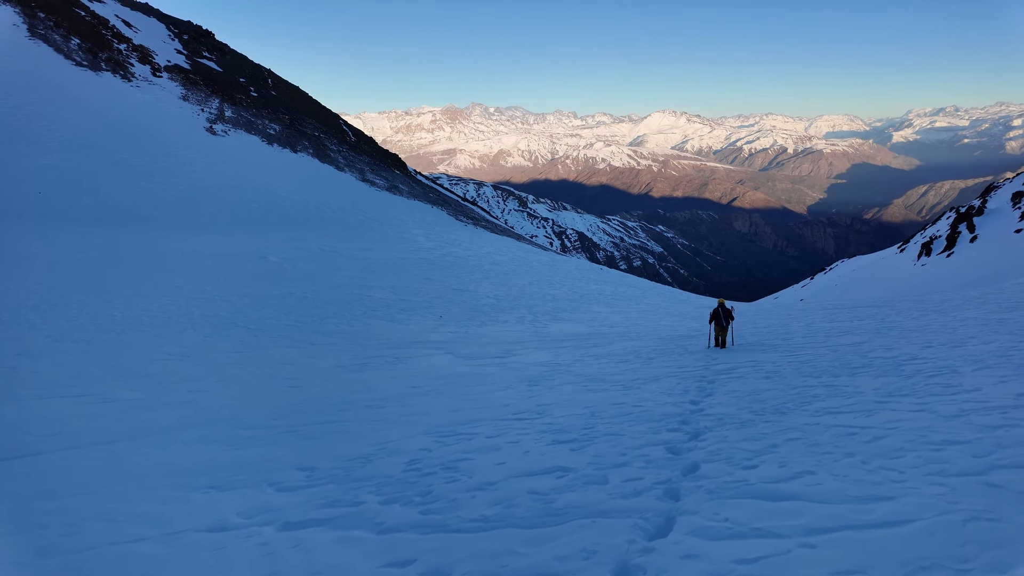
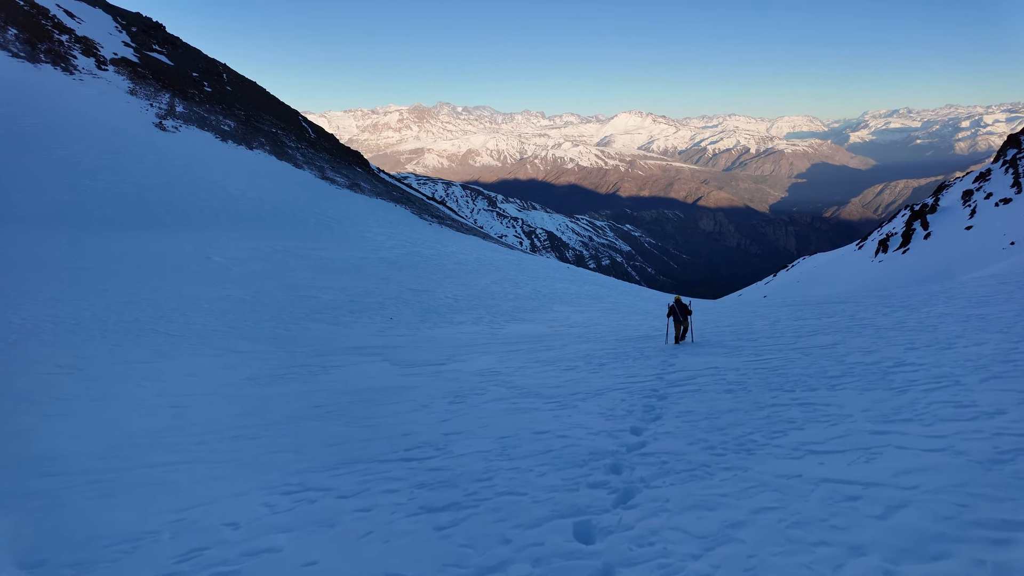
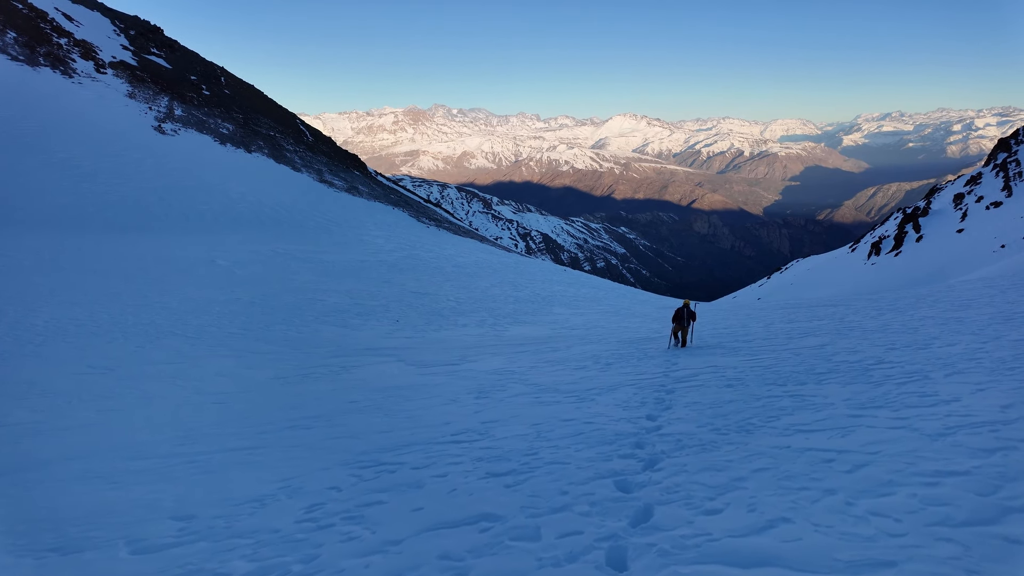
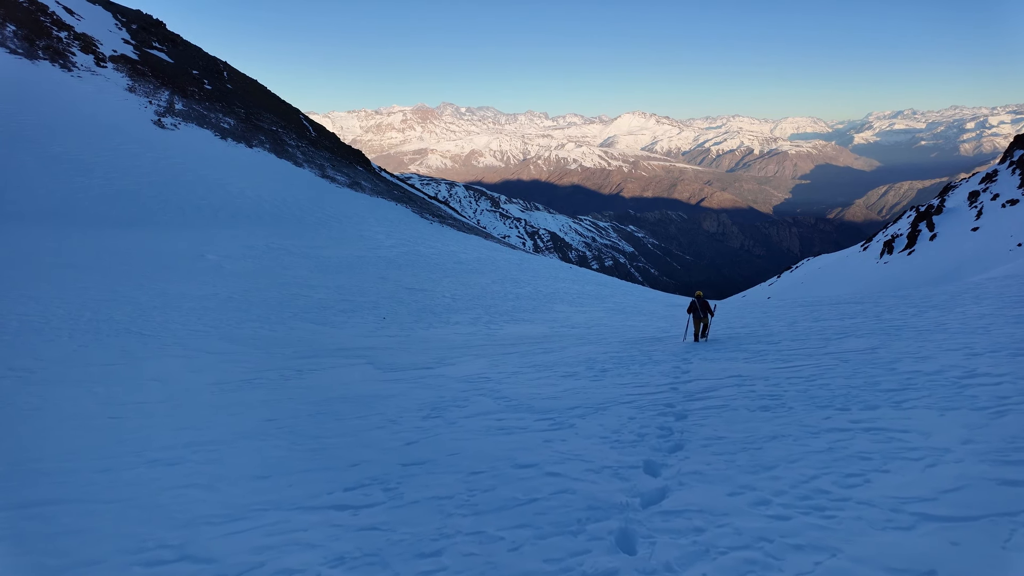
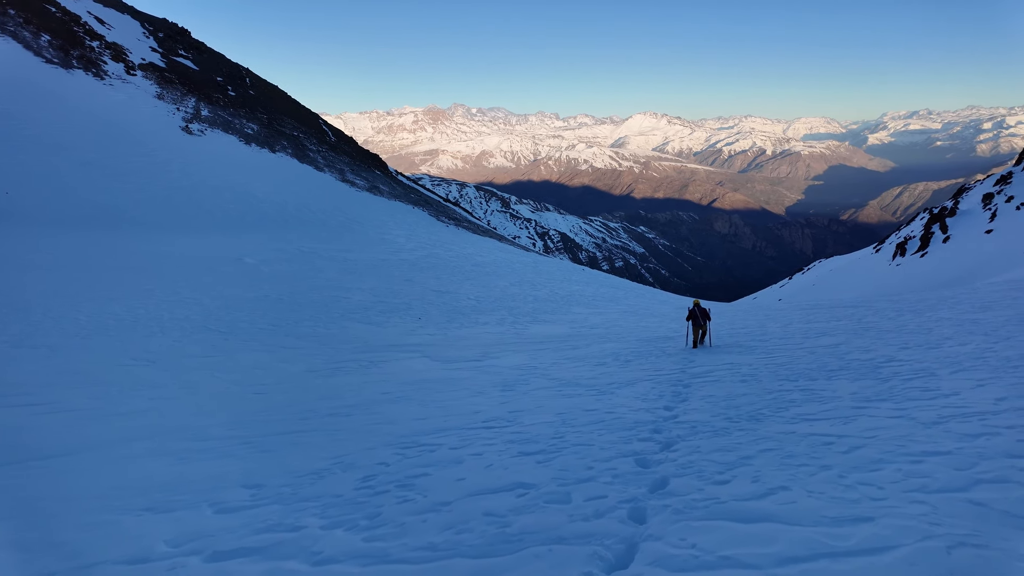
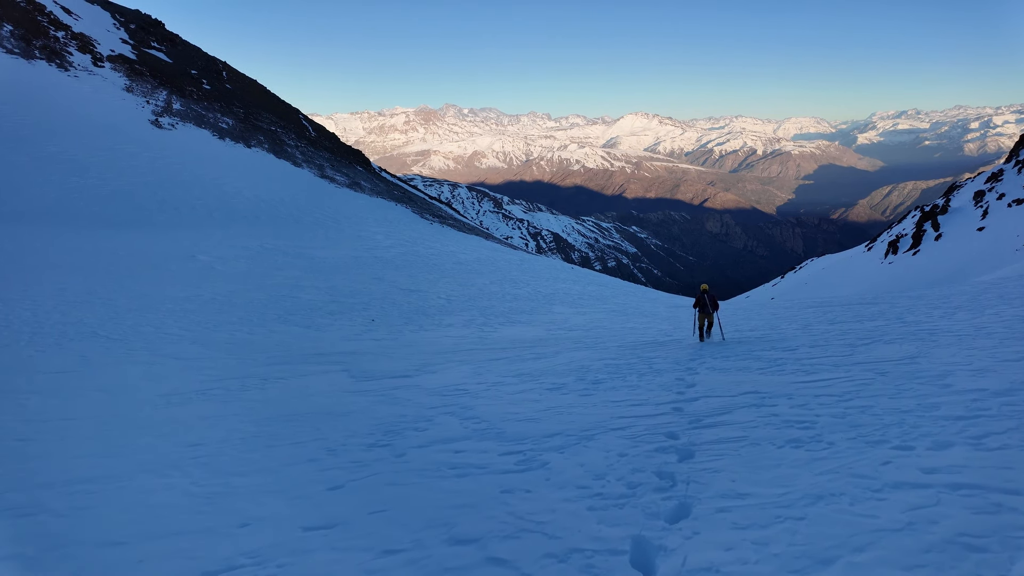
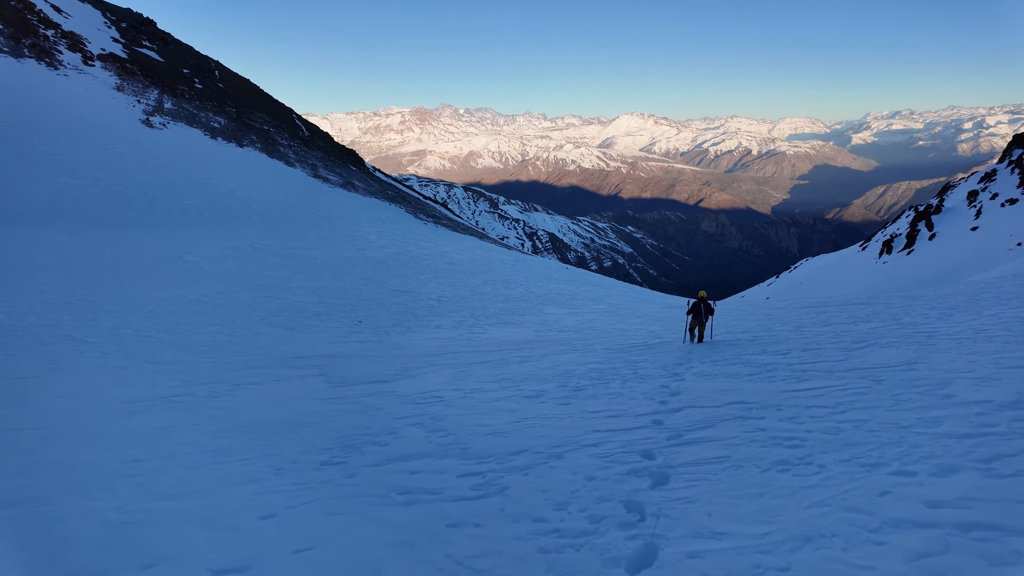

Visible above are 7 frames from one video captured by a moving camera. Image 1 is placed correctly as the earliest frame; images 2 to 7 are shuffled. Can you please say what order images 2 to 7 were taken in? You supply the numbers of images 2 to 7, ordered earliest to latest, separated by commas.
5, 3, 2, 4, 6, 7
